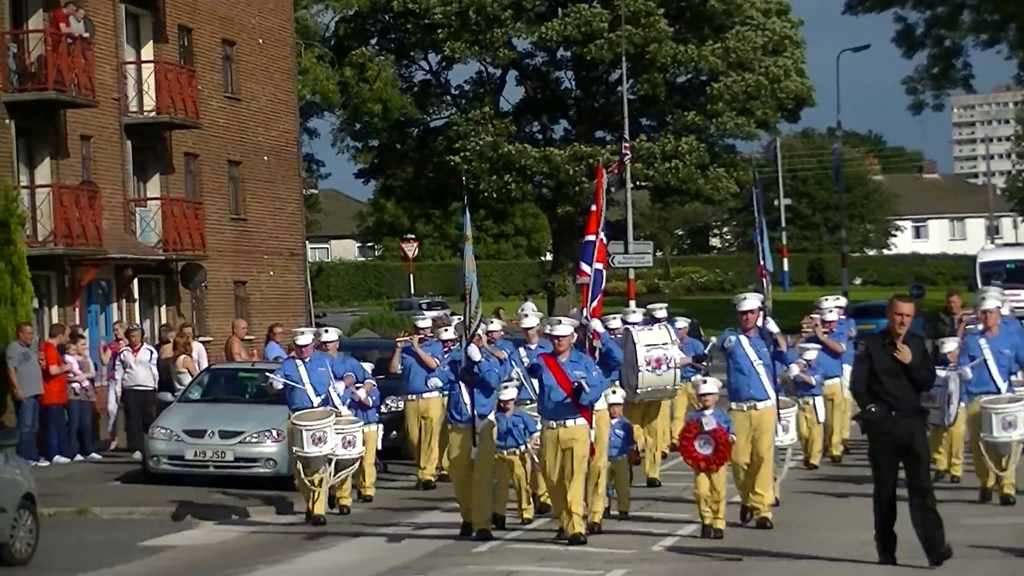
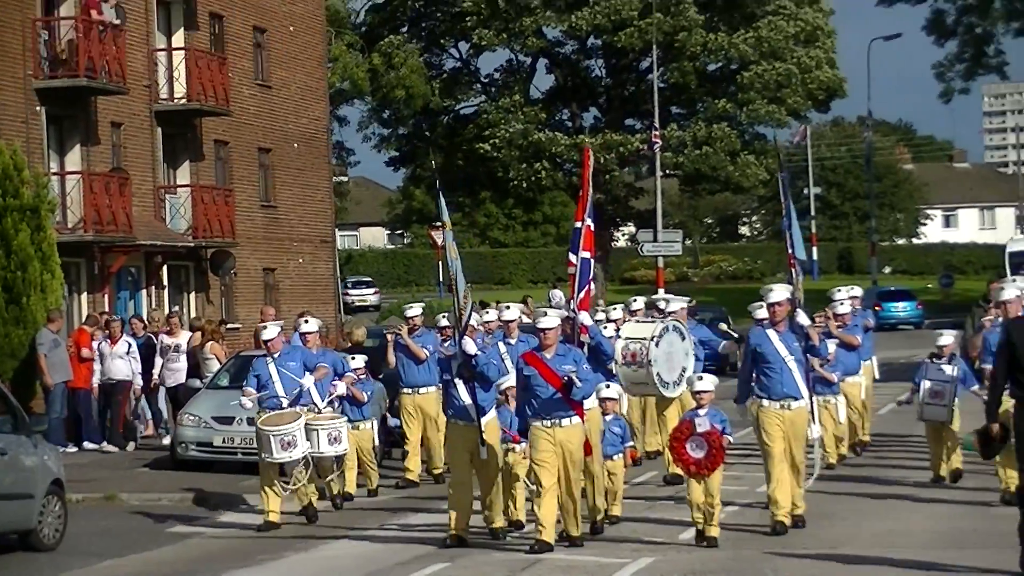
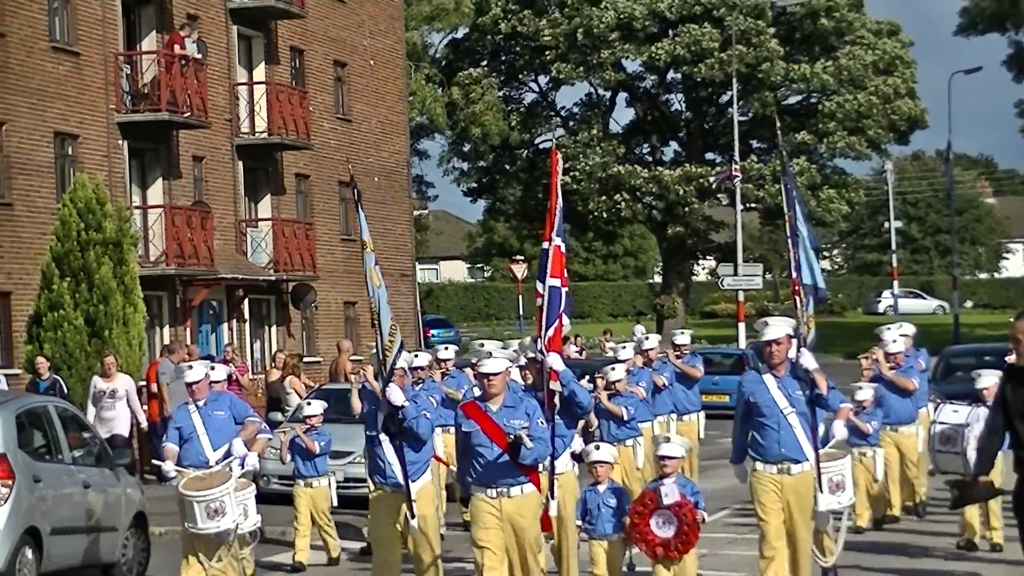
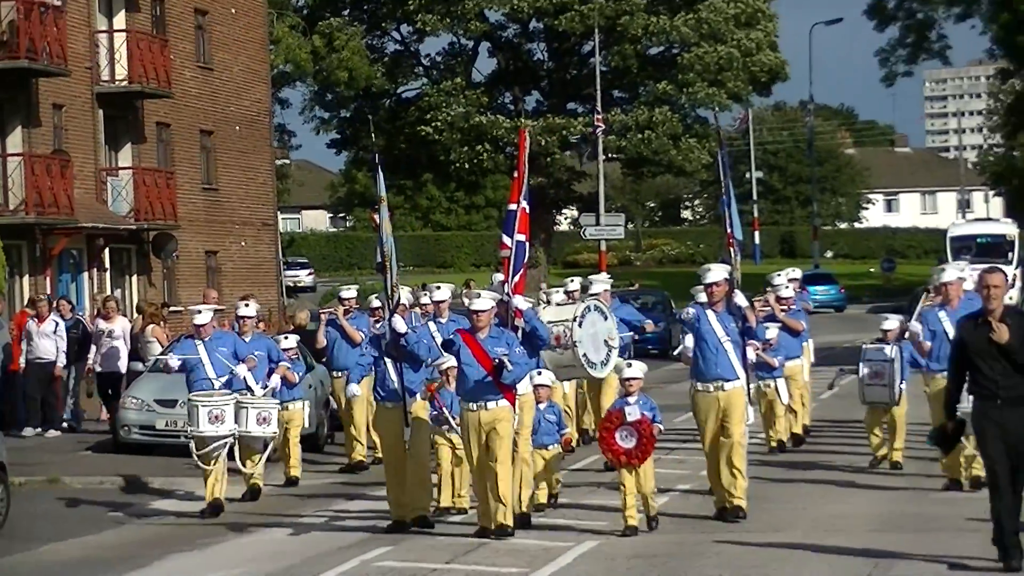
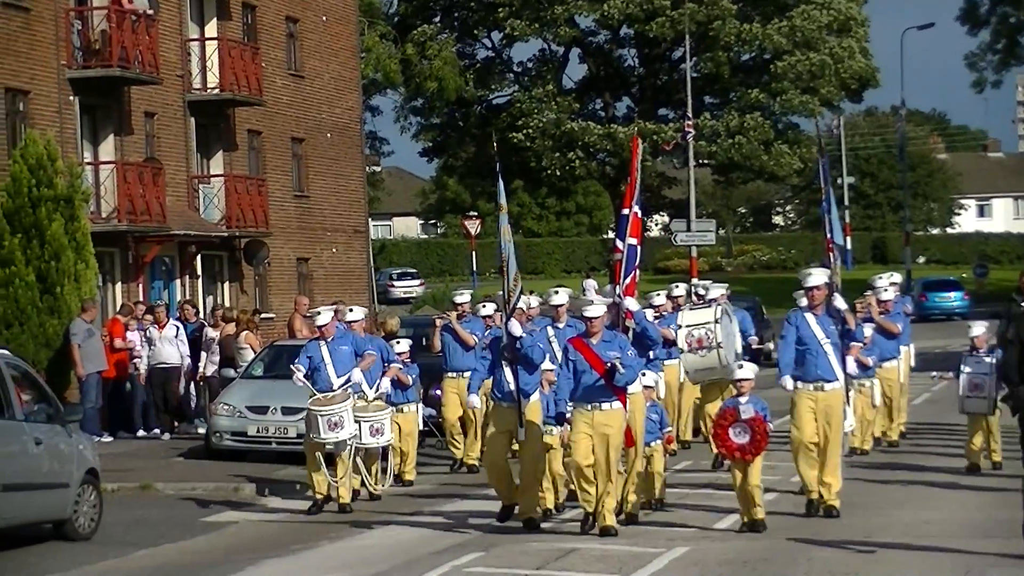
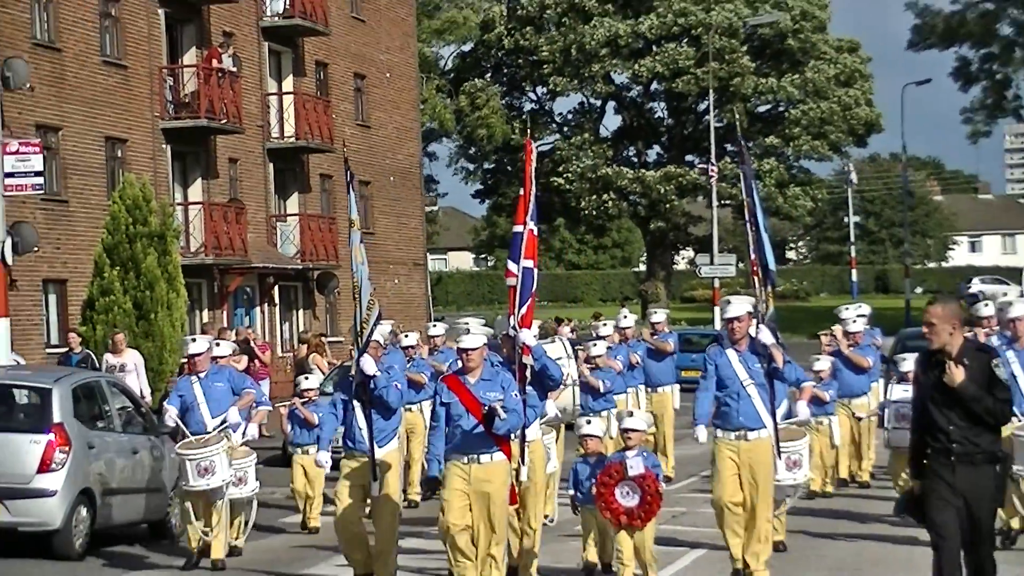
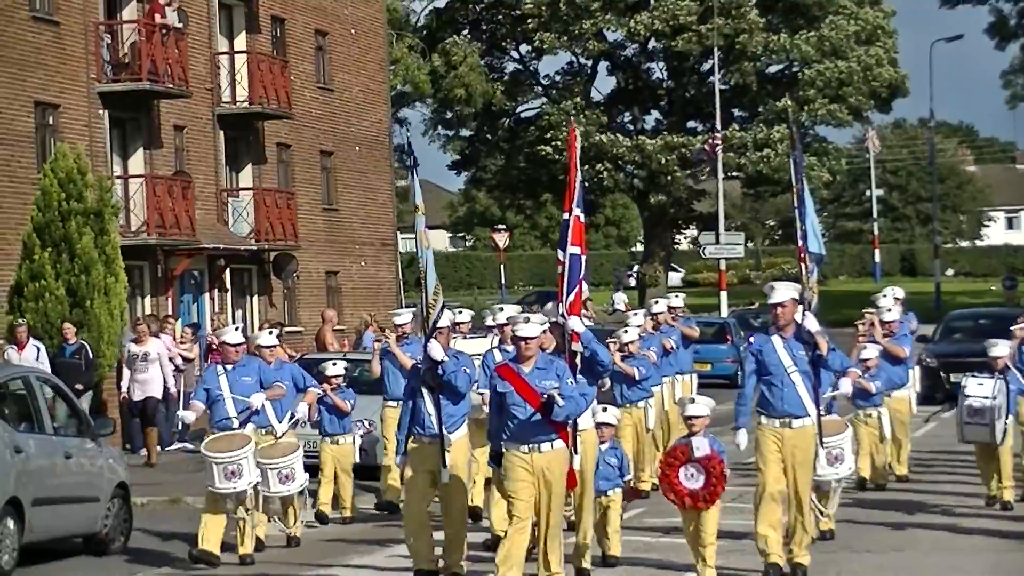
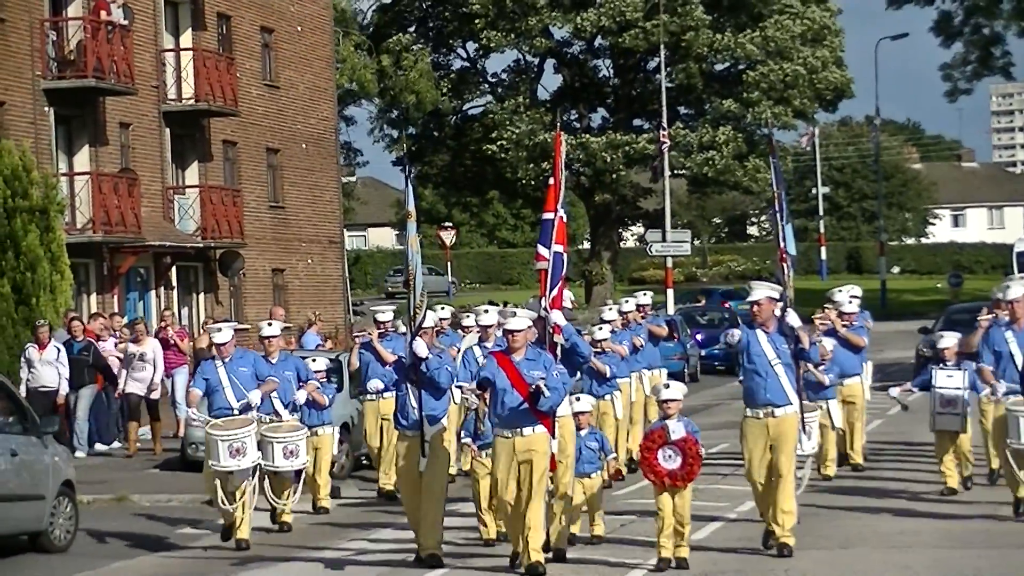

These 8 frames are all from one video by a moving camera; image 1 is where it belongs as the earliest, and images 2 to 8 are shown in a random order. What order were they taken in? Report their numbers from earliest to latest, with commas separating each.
5, 2, 4, 8, 7, 3, 6
